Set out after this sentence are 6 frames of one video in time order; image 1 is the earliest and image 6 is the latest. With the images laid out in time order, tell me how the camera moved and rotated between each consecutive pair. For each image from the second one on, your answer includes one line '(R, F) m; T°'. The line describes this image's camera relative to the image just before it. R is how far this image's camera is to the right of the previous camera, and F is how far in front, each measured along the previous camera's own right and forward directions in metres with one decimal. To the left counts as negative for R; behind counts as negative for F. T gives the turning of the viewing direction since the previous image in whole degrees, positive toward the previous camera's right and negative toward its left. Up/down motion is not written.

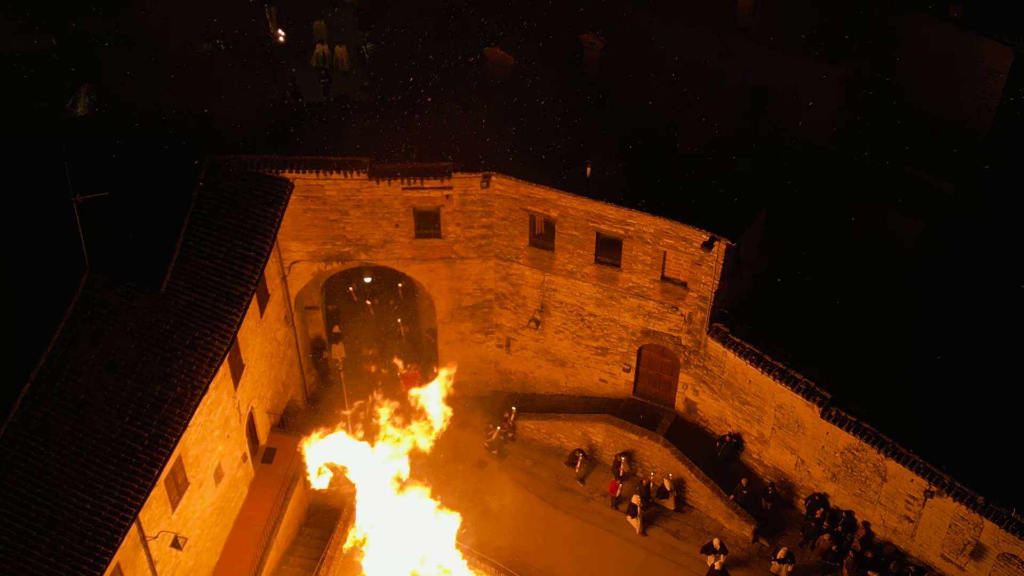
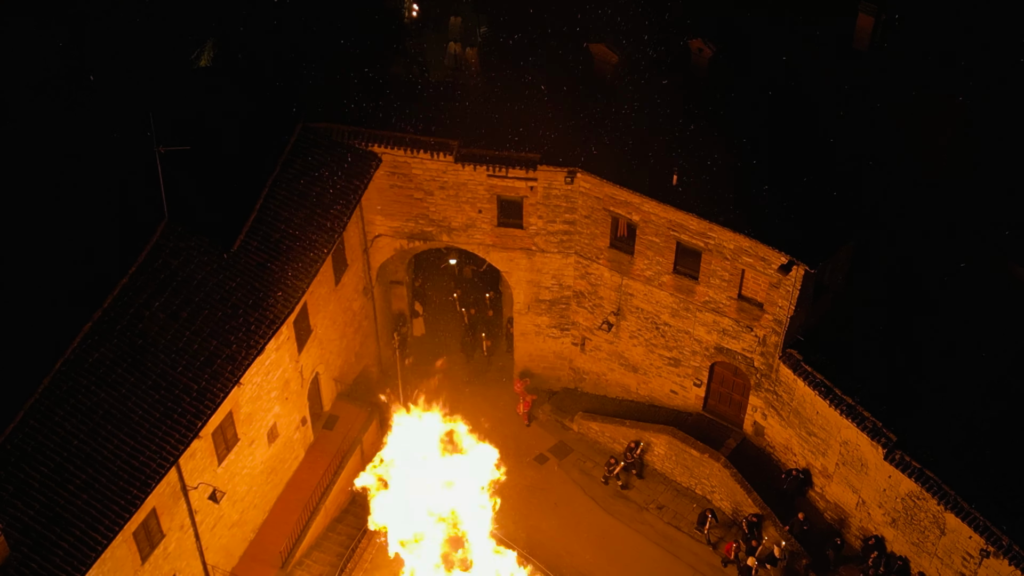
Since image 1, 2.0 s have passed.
(+1.3, +0.4) m; -7°
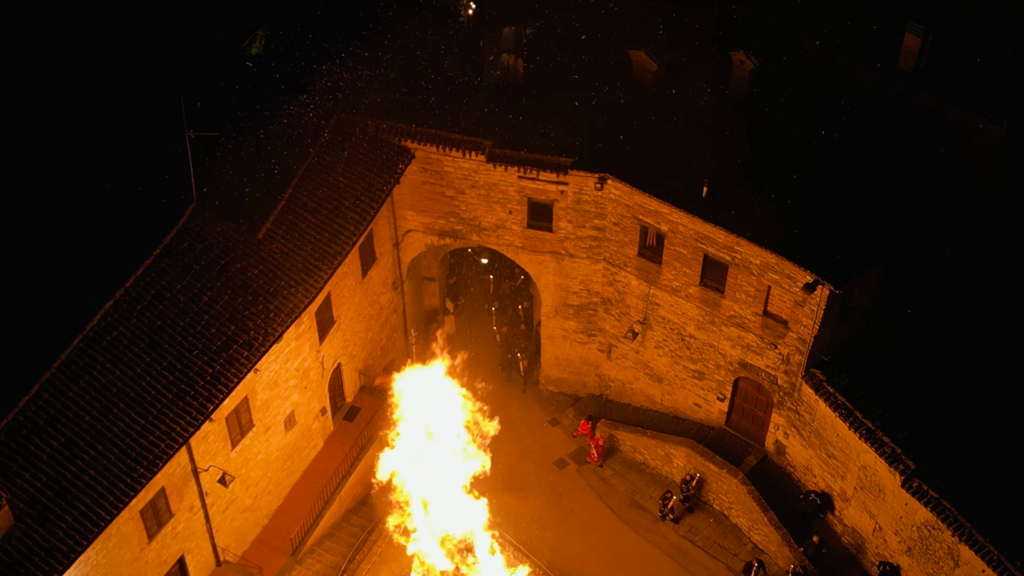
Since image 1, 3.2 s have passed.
(+0.7, +0.1) m; -3°
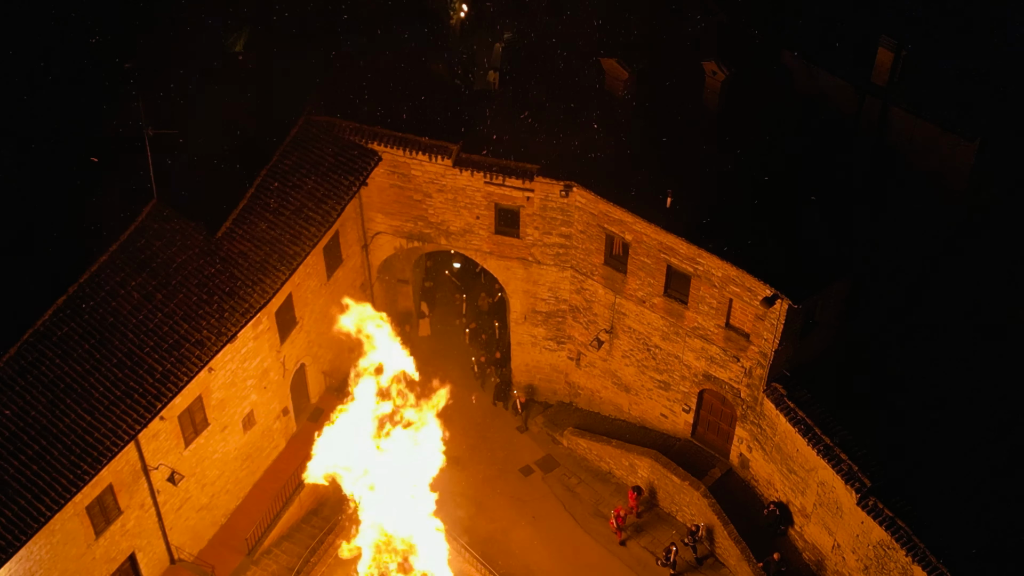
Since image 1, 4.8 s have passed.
(+0.9, +0.1) m; 0°
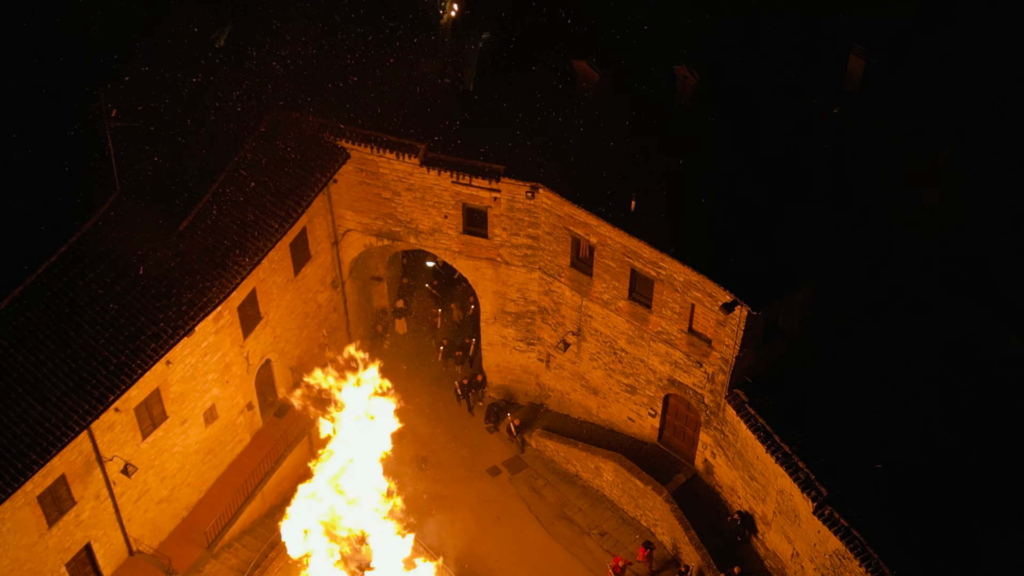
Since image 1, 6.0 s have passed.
(+0.9, 0.0) m; 0°
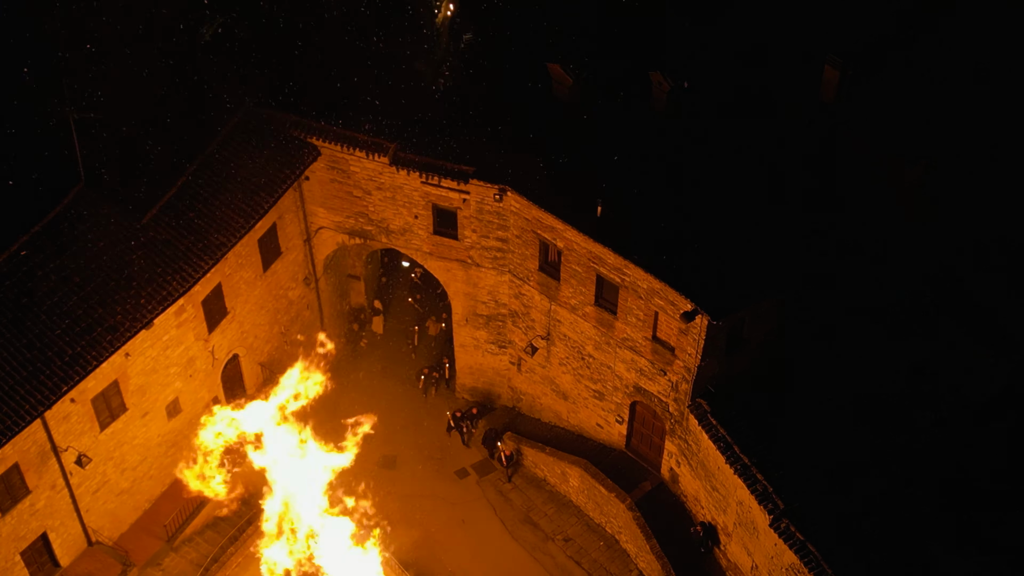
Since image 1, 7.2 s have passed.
(+0.9, 0.0) m; 0°
